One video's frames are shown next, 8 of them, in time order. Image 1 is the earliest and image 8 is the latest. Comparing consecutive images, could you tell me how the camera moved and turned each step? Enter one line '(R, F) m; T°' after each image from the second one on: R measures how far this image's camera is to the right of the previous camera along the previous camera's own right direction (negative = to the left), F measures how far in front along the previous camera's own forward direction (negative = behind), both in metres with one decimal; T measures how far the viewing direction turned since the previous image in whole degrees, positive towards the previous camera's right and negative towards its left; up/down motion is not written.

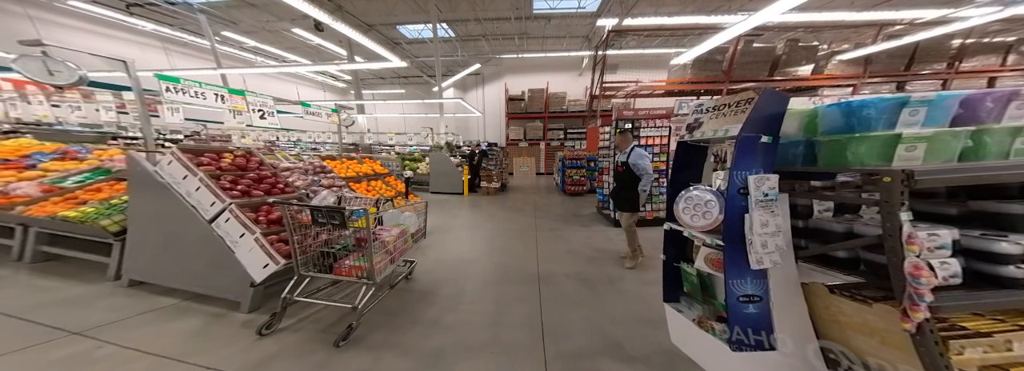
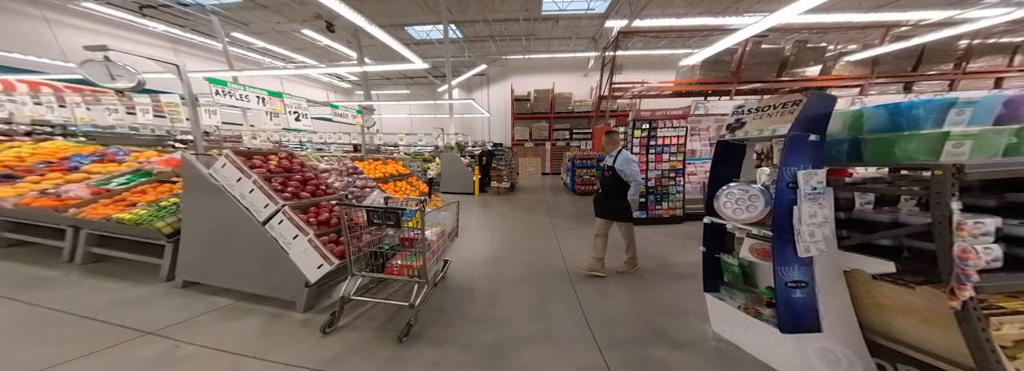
(-0.3, -0.1) m; 0°
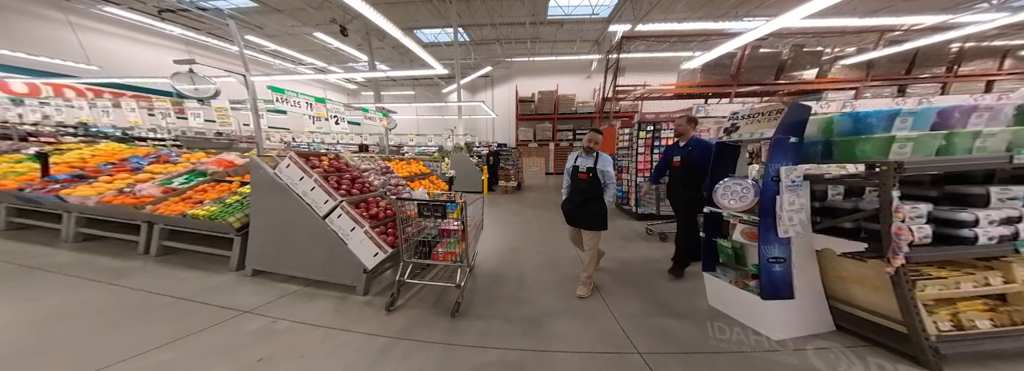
(-0.2, -0.3) m; 0°
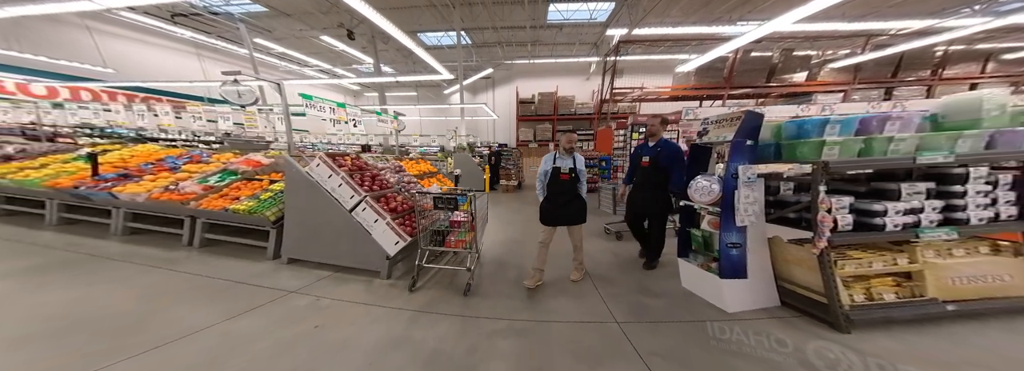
(0.0, -0.3) m; 0°
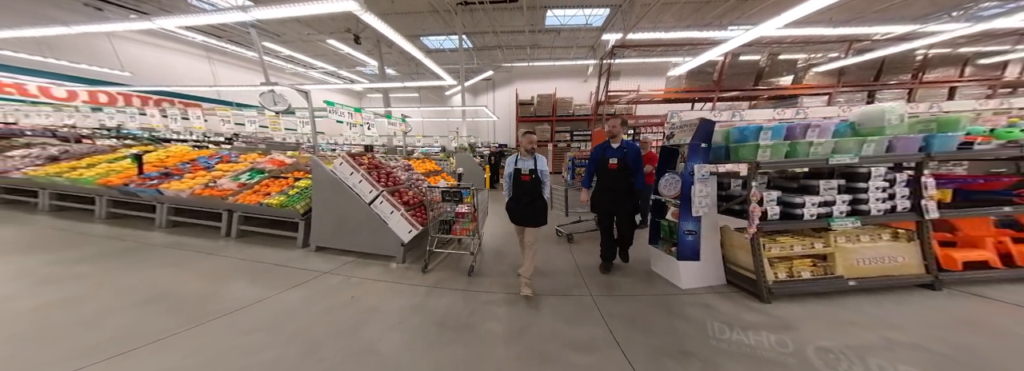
(0.0, -0.4) m; 0°
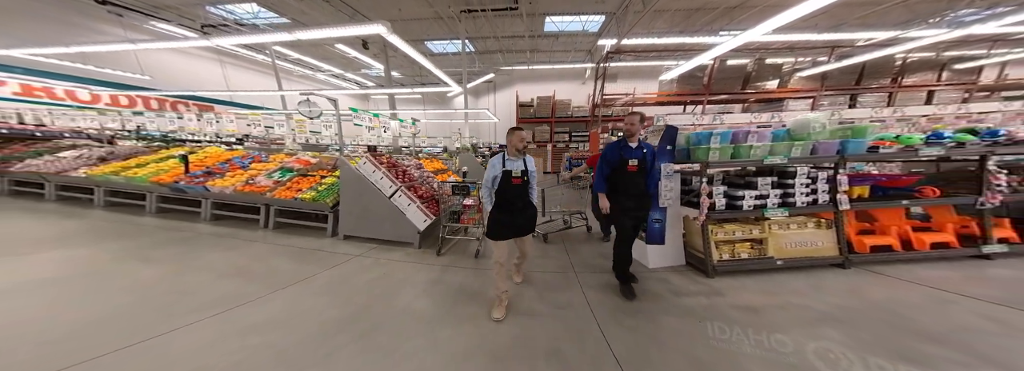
(0.0, -0.4) m; 0°
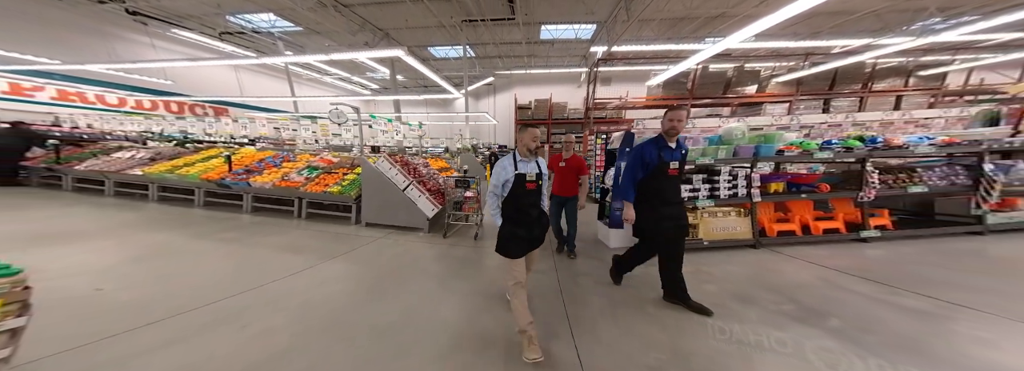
(+0.1, -0.6) m; 0°
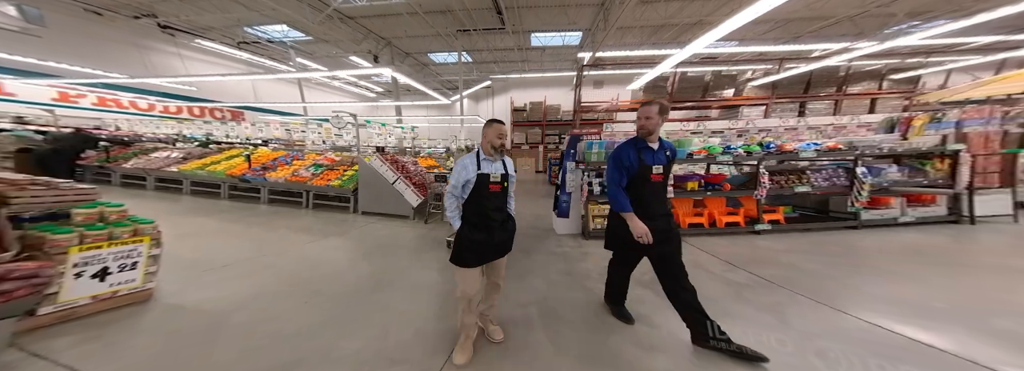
(+0.6, -0.7) m; -1°
